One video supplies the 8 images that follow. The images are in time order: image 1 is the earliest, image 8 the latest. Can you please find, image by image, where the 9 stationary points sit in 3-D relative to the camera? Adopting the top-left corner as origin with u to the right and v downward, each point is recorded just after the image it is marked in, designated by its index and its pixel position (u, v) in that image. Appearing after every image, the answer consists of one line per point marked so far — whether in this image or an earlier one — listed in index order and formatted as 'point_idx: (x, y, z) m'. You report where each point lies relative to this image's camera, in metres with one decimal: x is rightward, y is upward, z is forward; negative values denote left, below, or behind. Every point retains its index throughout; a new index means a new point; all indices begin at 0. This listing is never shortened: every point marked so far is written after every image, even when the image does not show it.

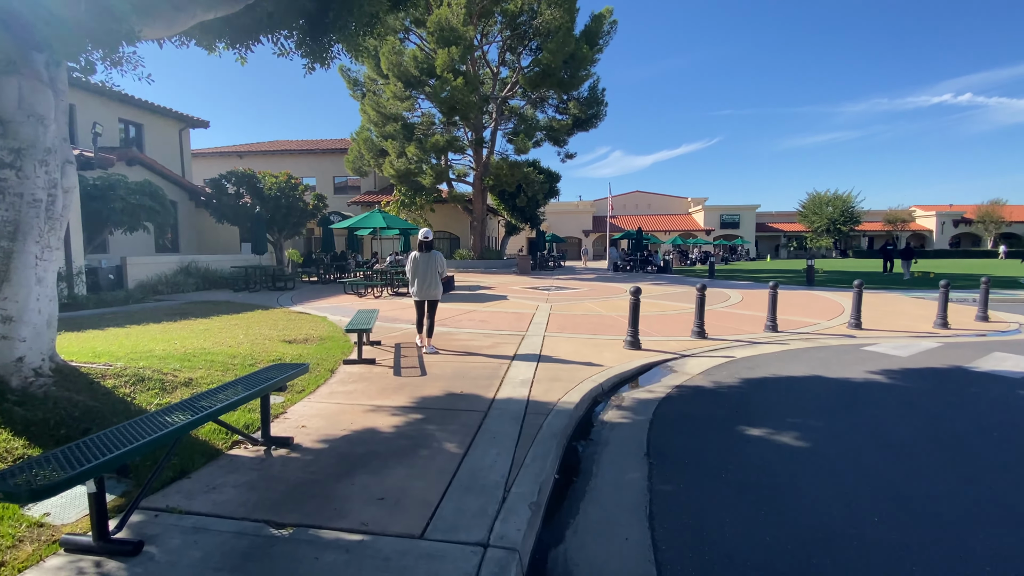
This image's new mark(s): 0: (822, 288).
0: (+12.1, 0.0, +18.3) m
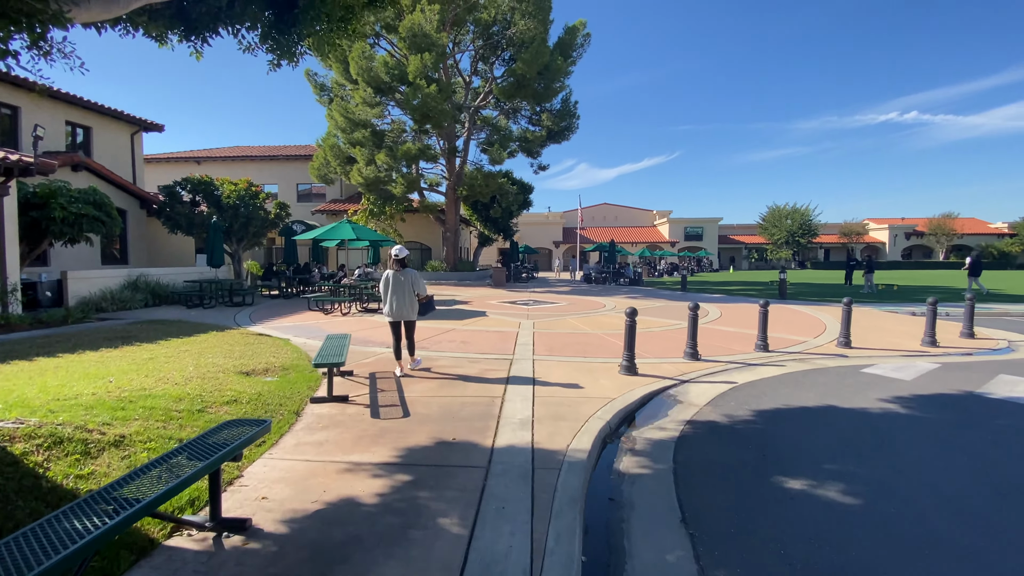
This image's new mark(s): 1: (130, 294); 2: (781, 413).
0: (+11.2, -0.5, +18.5) m
1: (-11.5, -0.2, +14.1) m
2: (+3.2, -1.5, +5.5) m
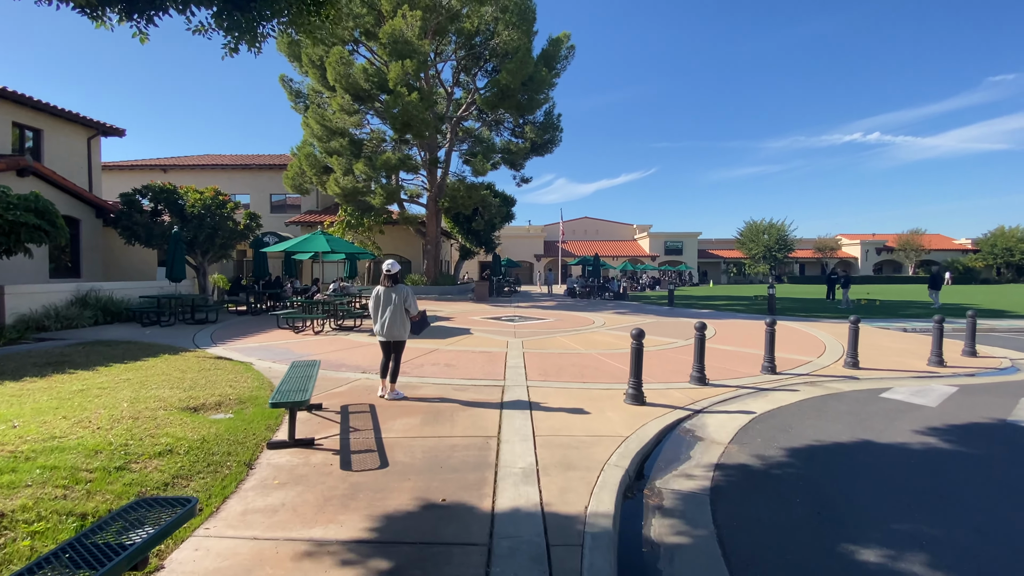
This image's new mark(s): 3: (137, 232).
0: (+10.6, -1.1, +18.2) m
1: (-11.9, -0.6, +12.9) m
2: (+3.1, -1.7, +4.8) m
3: (-13.5, +2.0, +16.9) m
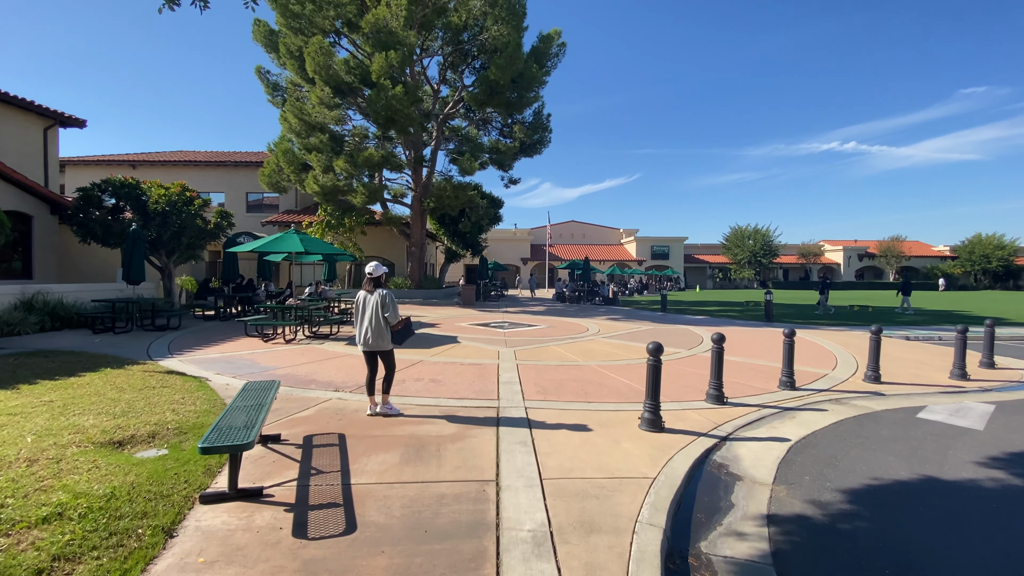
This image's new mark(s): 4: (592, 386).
0: (+10.1, -1.3, +17.6) m
1: (-12.1, -0.7, +11.6) m
2: (+3.1, -1.8, +4.0) m
3: (-13.9, +1.9, +15.6) m
4: (+1.2, -1.5, +7.3) m
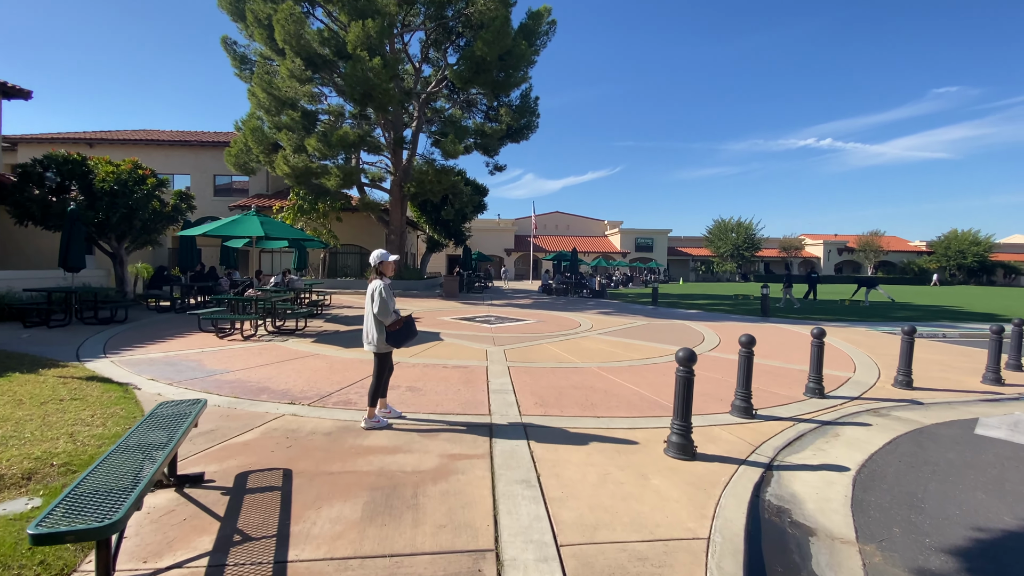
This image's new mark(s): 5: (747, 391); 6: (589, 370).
0: (+9.6, -1.1, +16.9) m
1: (-12.4, -0.4, +10.0) m
2: (+3.2, -1.7, +3.1) m
3: (-14.3, +2.3, +14.0) m
4: (+1.1, -1.4, +6.3) m
5: (+2.8, -1.2, +5.6) m
6: (+1.3, -1.3, +7.7) m
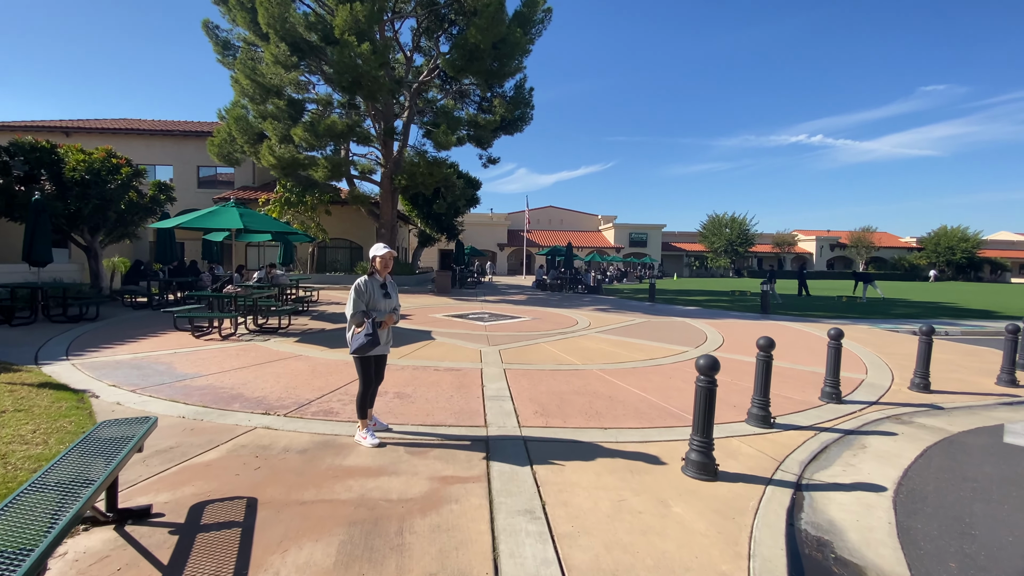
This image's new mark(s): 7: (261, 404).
0: (+9.4, -1.0, +16.6) m
1: (-12.5, -0.3, +9.3) m
2: (+3.2, -1.7, +2.7) m
3: (-14.4, +2.4, +13.2) m
4: (+1.1, -1.4, +5.8) m
5: (+2.8, -1.2, +5.2) m
6: (+1.2, -1.3, +7.2) m
7: (-2.8, -1.3, +5.2) m
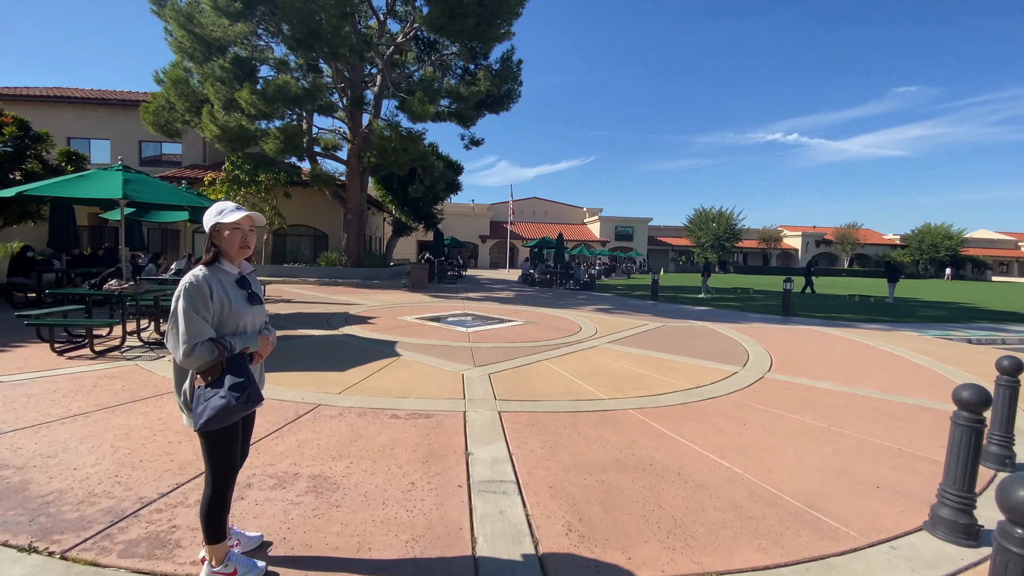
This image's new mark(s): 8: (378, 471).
0: (+9.0, -0.9, +14.6) m
1: (-12.6, -0.2, +6.4) m
2: (+3.3, -1.9, +0.4) m
3: (-14.6, +2.6, +10.1) m
4: (+1.2, -1.4, +3.5) m
5: (+2.9, -1.3, +2.9) m
6: (+1.2, -1.3, +4.8) m
7: (-2.7, -1.3, +2.7) m
8: (-1.0, -1.3, +3.4) m
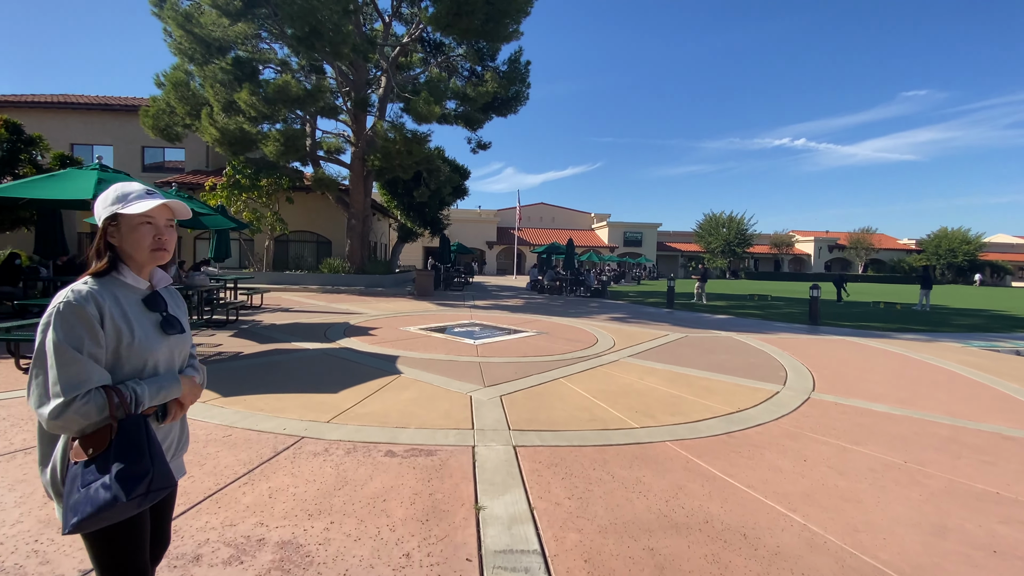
0: (+9.3, -1.1, +13.7) m
1: (-12.4, -0.4, +5.9) m
2: (+3.4, -1.9, -0.4) m
3: (-14.4, +2.4, +9.7) m
4: (+1.3, -1.5, +2.7) m
5: (+3.0, -1.4, +2.1) m
6: (+1.3, -1.4, +4.1) m
7: (-2.6, -1.4, +2.0) m
8: (-0.8, -1.4, +2.7) m
